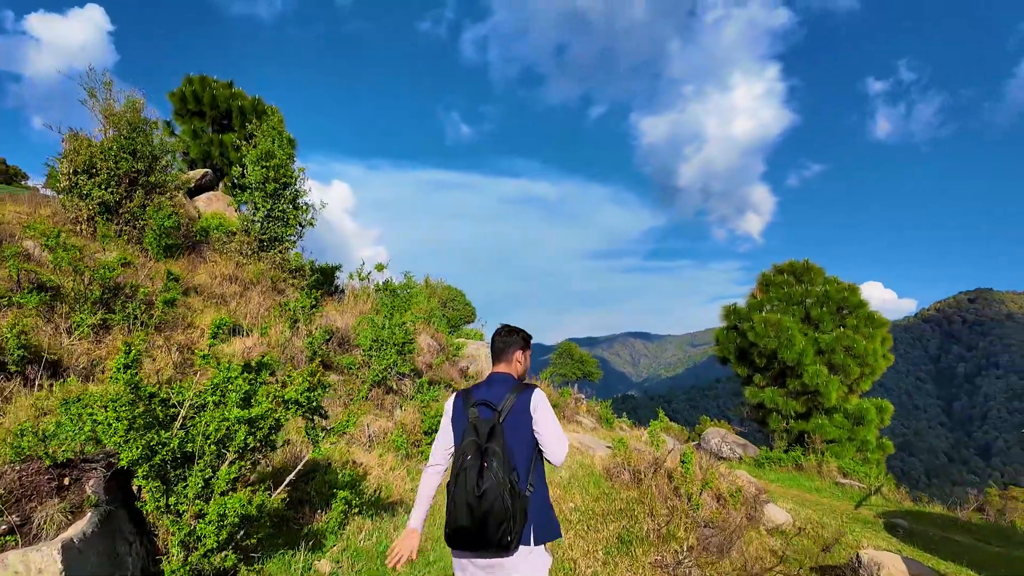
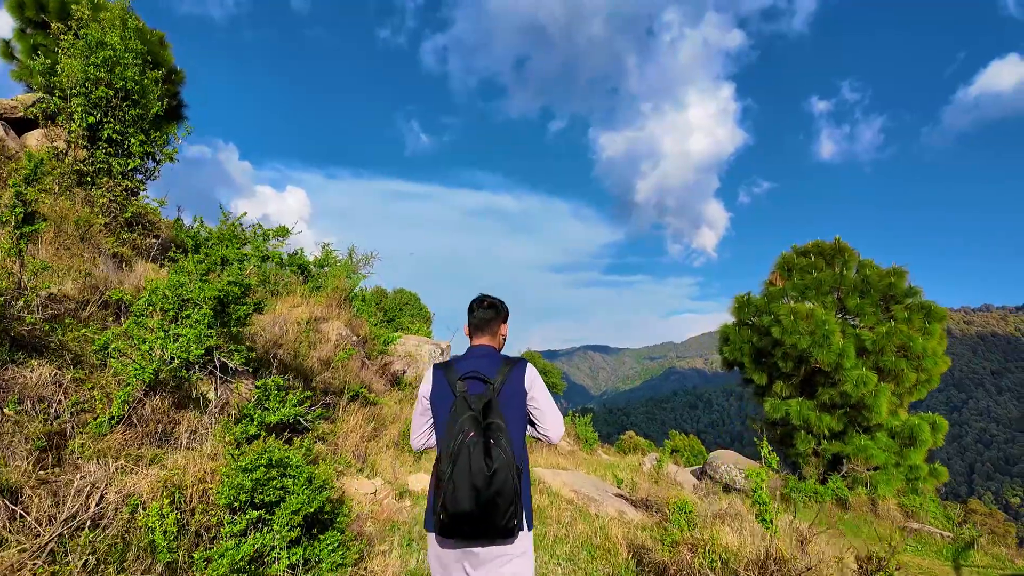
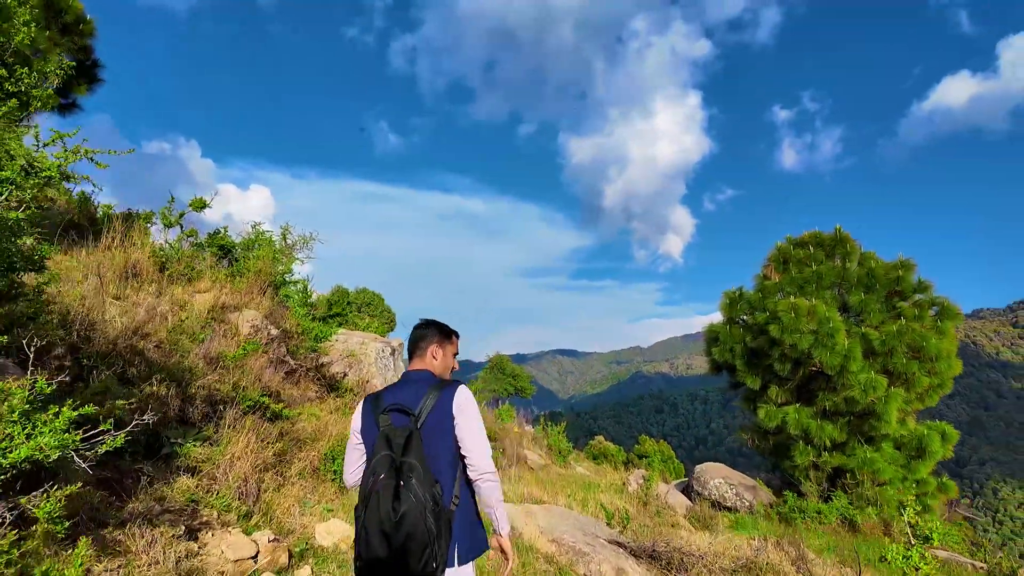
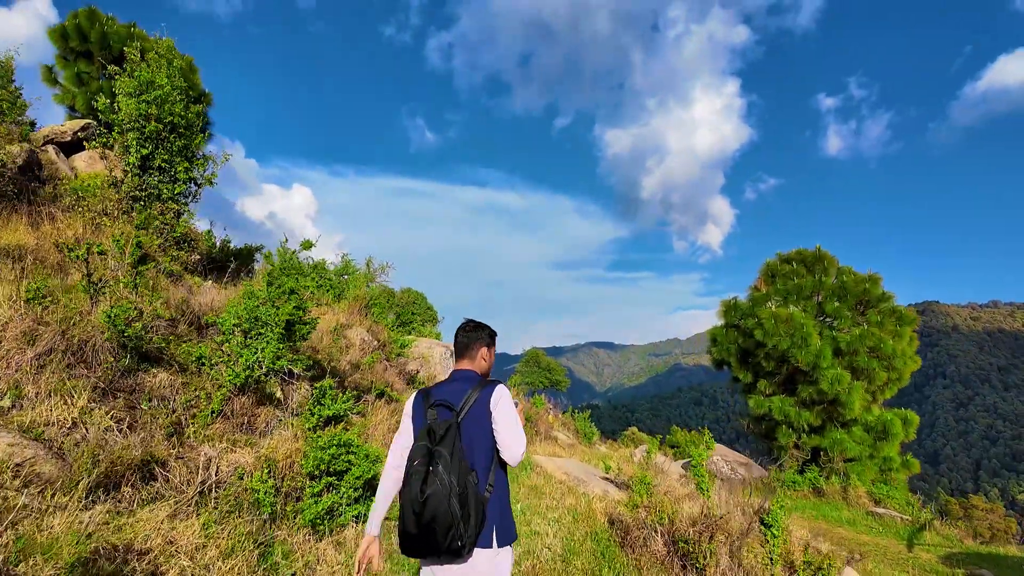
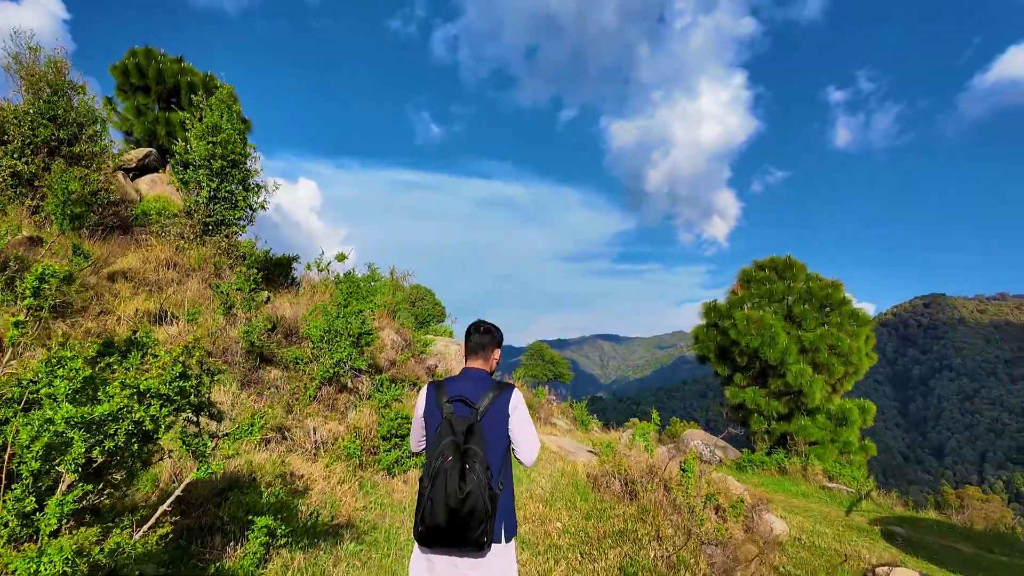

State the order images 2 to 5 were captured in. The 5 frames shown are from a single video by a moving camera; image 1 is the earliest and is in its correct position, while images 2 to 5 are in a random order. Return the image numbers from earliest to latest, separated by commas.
5, 4, 2, 3
